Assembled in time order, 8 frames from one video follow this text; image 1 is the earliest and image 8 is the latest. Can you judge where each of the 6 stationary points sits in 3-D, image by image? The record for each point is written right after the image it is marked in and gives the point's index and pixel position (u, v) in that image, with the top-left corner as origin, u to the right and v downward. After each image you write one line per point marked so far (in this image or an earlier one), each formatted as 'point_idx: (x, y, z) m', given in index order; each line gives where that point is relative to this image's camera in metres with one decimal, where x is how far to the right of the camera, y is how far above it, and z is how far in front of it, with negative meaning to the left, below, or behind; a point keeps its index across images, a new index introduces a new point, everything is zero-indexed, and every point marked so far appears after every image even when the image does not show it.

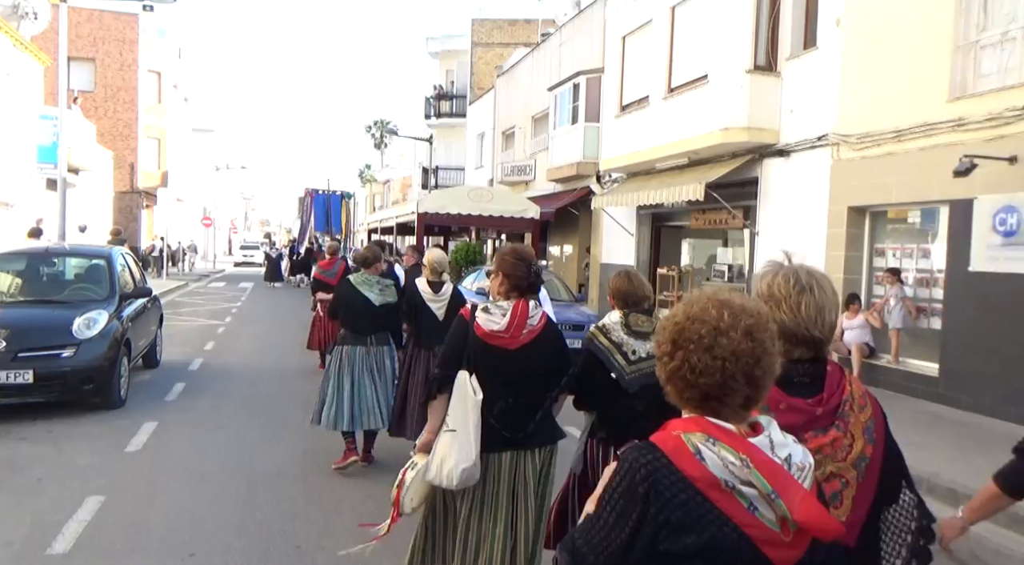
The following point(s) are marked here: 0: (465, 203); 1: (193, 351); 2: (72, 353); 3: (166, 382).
0: (-1.1, +1.8, +19.9) m
1: (-4.7, -1.0, +12.5) m
2: (-3.7, -0.6, +7.3) m
3: (-3.8, -1.1, +9.5) m
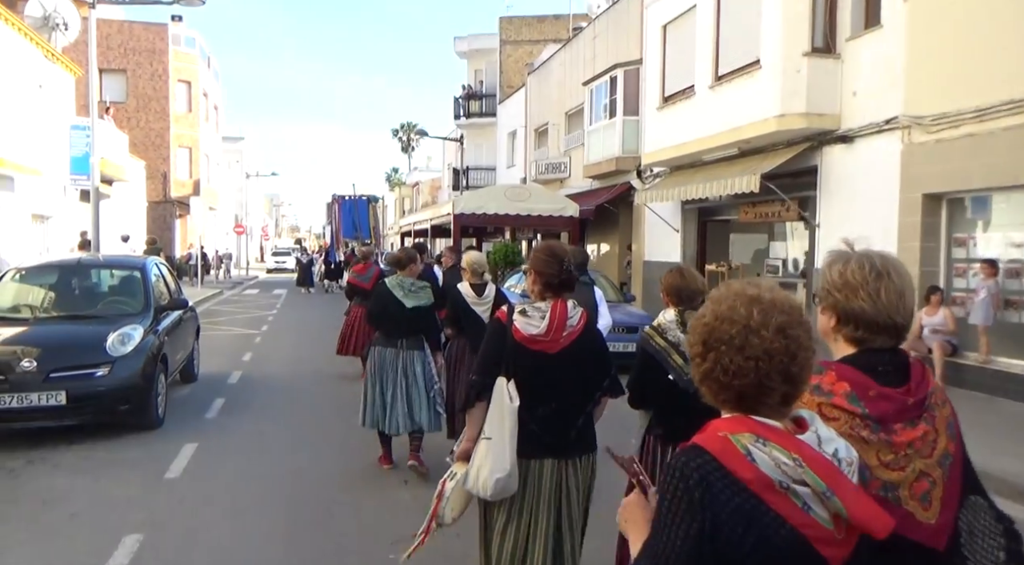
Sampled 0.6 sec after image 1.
0: (-0.2, +1.8, +19.3) m
1: (-4.0, -1.1, +12.1) m
2: (-3.2, -0.7, +6.8) m
3: (-3.2, -1.2, +9.0) m
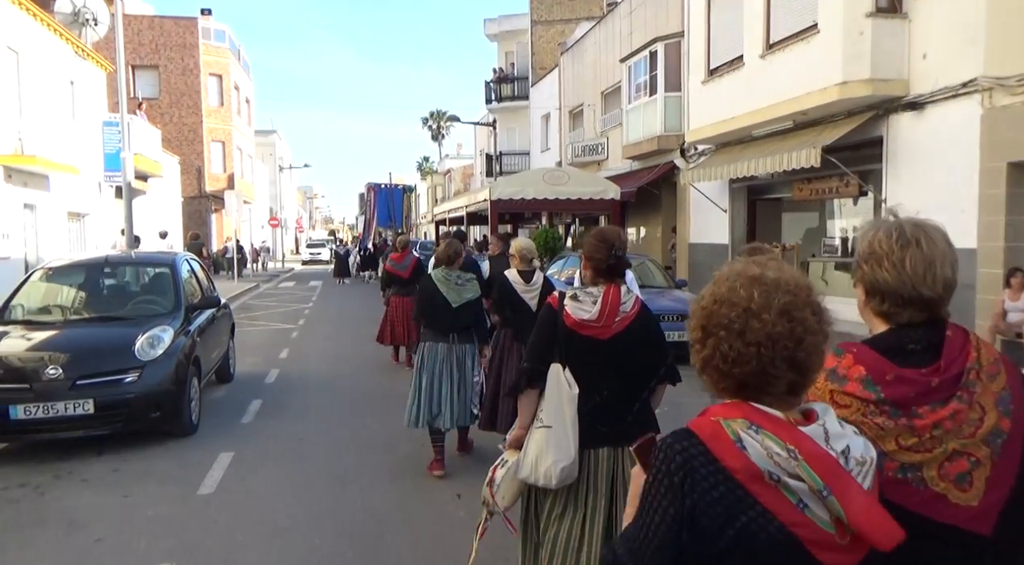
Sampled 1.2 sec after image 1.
0: (+0.6, +2.1, +18.7) m
1: (-3.3, -1.1, +11.6) m
2: (-2.8, -0.7, +6.4) m
3: (-2.7, -1.2, +8.6) m
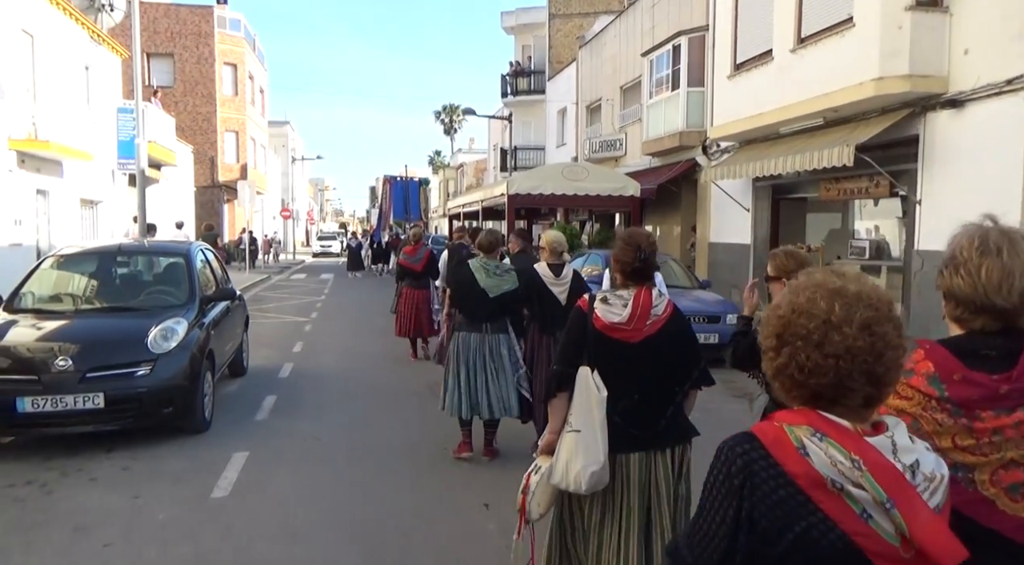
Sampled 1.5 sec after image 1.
0: (+1.0, +2.2, +18.4) m
1: (-3.1, -1.0, +11.4) m
2: (-2.6, -0.6, +6.1) m
3: (-2.5, -1.1, +8.3) m
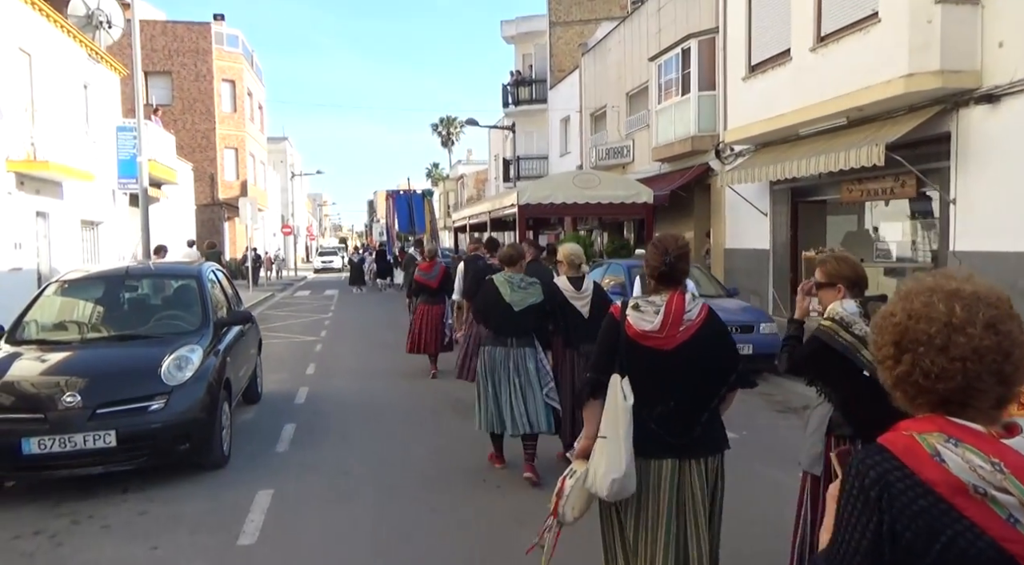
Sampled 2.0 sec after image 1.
0: (+1.2, +1.9, +18.0) m
1: (-2.8, -1.2, +10.9) m
2: (-2.3, -0.8, +5.7) m
3: (-2.2, -1.3, +7.9) m
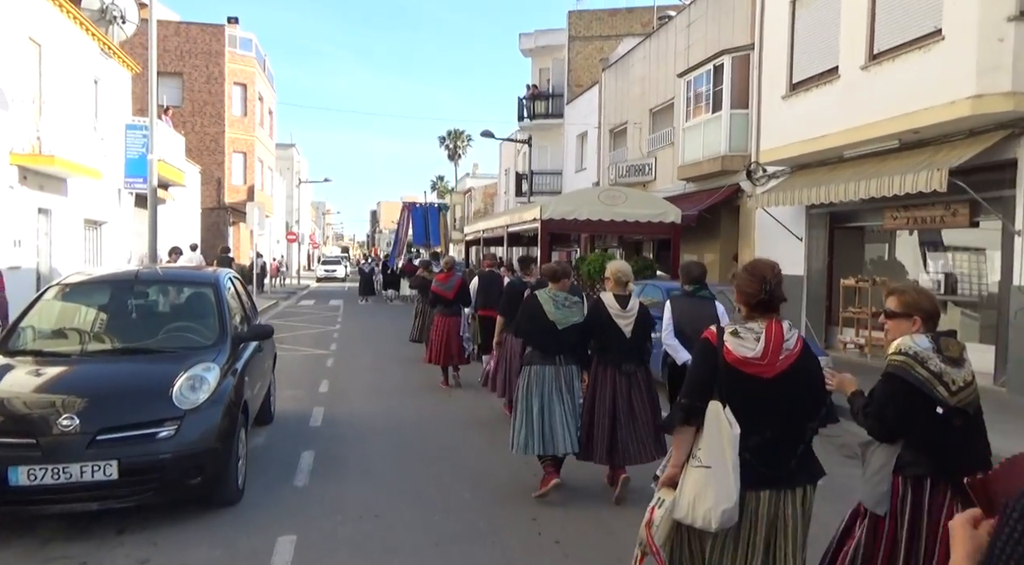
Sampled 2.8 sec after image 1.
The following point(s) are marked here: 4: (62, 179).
0: (+1.7, +1.5, +17.3) m
1: (-2.4, -1.3, +10.2) m
2: (-1.9, -0.9, +4.9) m
3: (-1.8, -1.4, +7.1) m
4: (-9.4, +2.2, +17.8) m
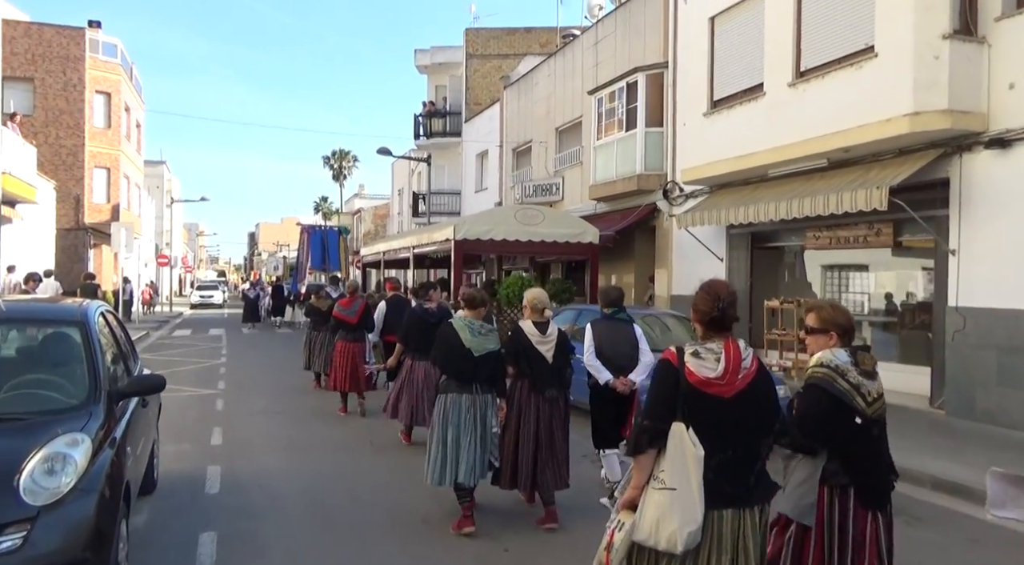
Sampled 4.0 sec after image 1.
0: (0.0, +1.0, +16.3) m
1: (-3.2, -1.7, +8.7) m
2: (-2.0, -1.1, +3.5) m
3: (-2.2, -1.6, +5.7) m
4: (-11.1, +1.6, +15.3) m
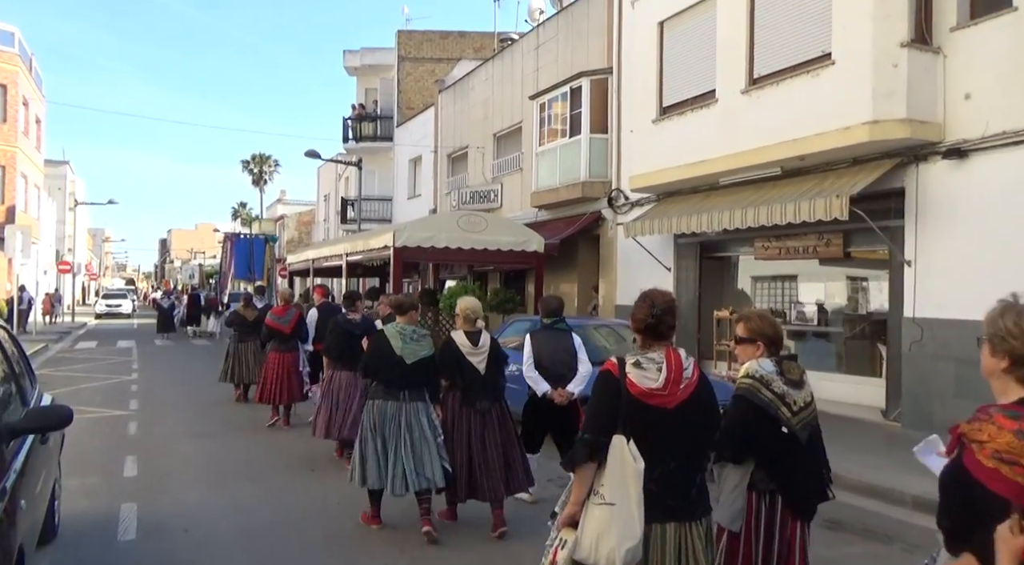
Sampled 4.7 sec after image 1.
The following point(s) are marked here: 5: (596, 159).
0: (-1.1, +0.9, +15.7) m
1: (-3.6, -1.8, +7.8) m
2: (-2.0, -1.1, +2.7) m
3: (-2.3, -1.7, +4.9) m
4: (-12.0, +1.4, +13.8) m
5: (+1.7, +2.5, +17.1) m
